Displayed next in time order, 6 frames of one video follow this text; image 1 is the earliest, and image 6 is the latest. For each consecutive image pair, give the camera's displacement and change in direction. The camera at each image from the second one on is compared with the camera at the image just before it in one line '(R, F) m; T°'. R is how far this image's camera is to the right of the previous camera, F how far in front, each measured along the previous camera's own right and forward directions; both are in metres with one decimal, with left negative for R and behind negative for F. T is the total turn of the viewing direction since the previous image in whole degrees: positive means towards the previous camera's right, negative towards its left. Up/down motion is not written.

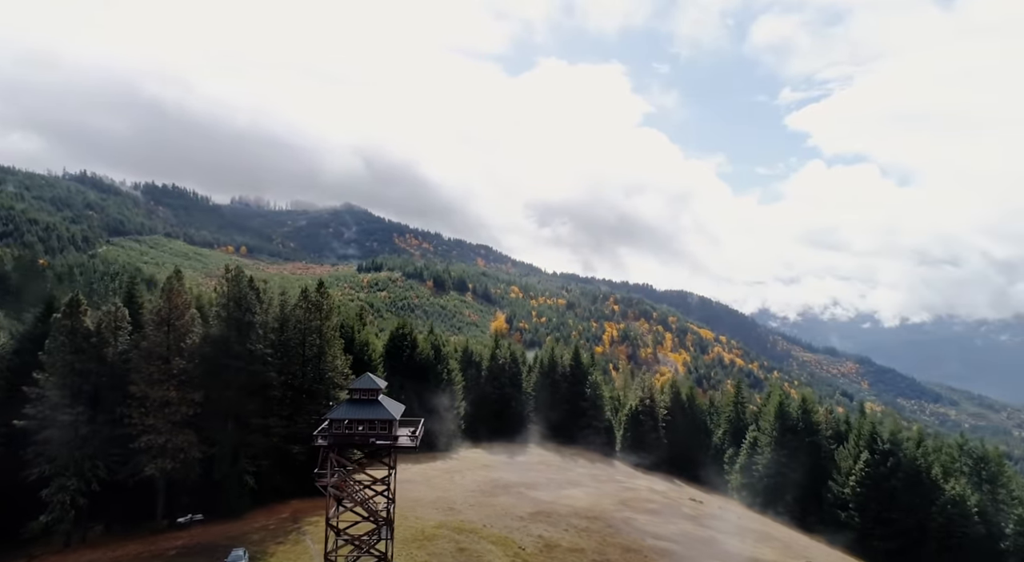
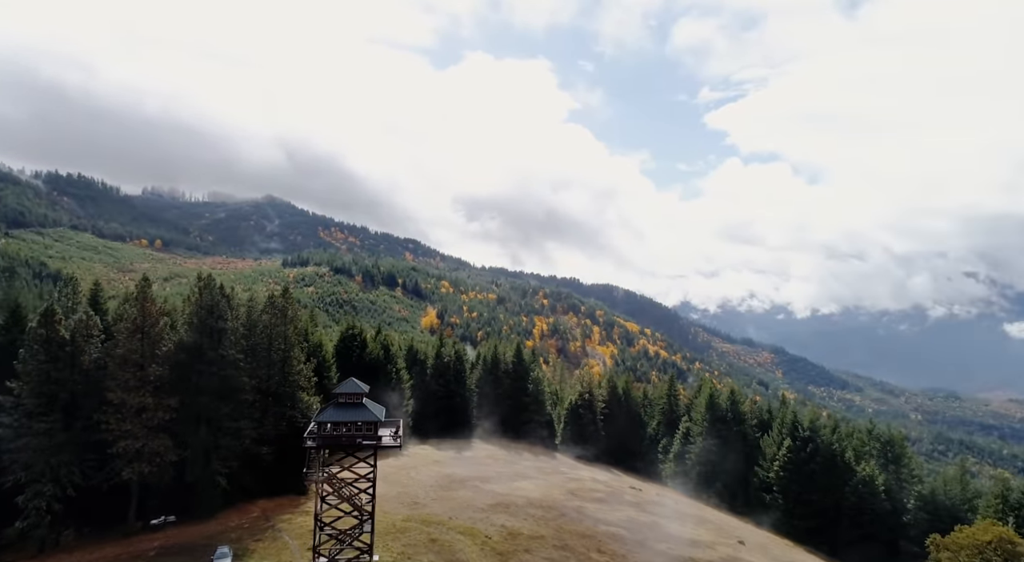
(-2.5, -2.8) m; +6°
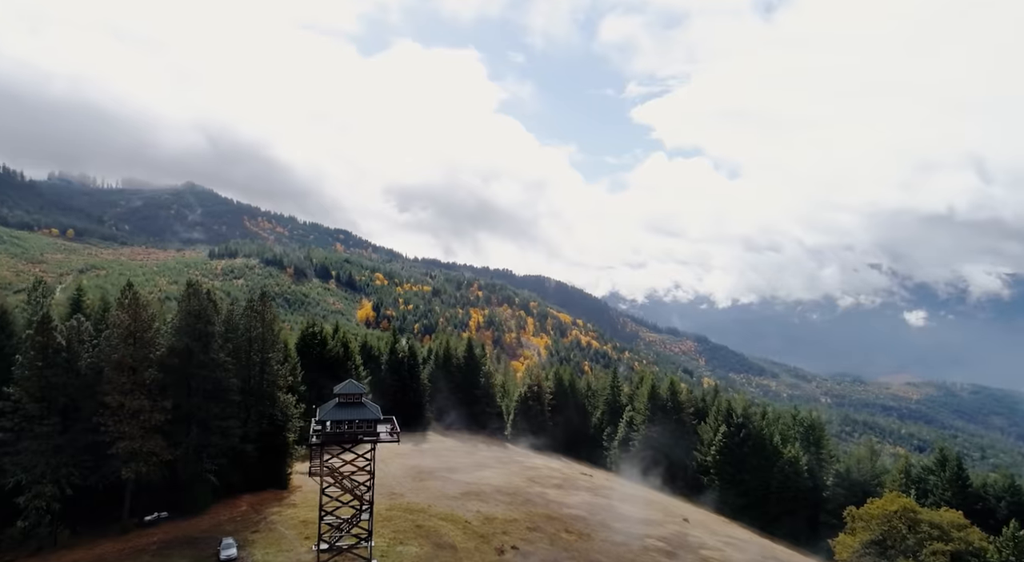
(-3.2, -3.8) m; +6°
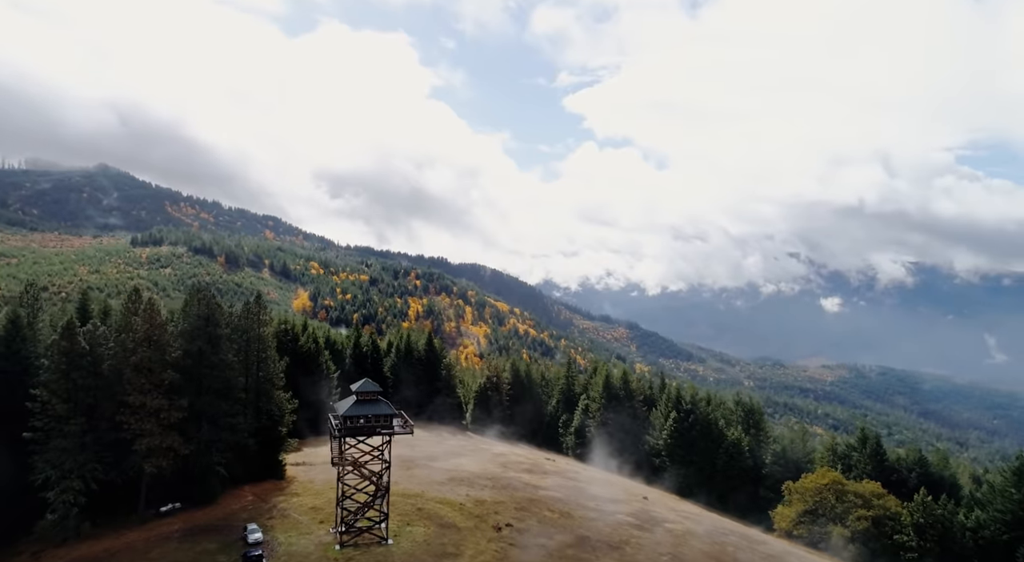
(-4.4, -4.6) m; +6°
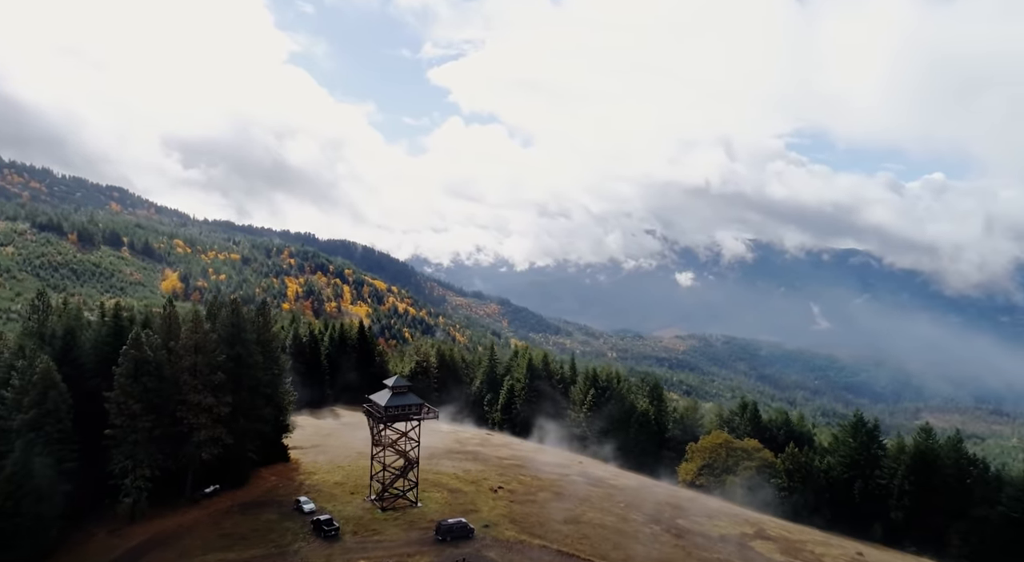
(-10.7, -10.3) m; +11°
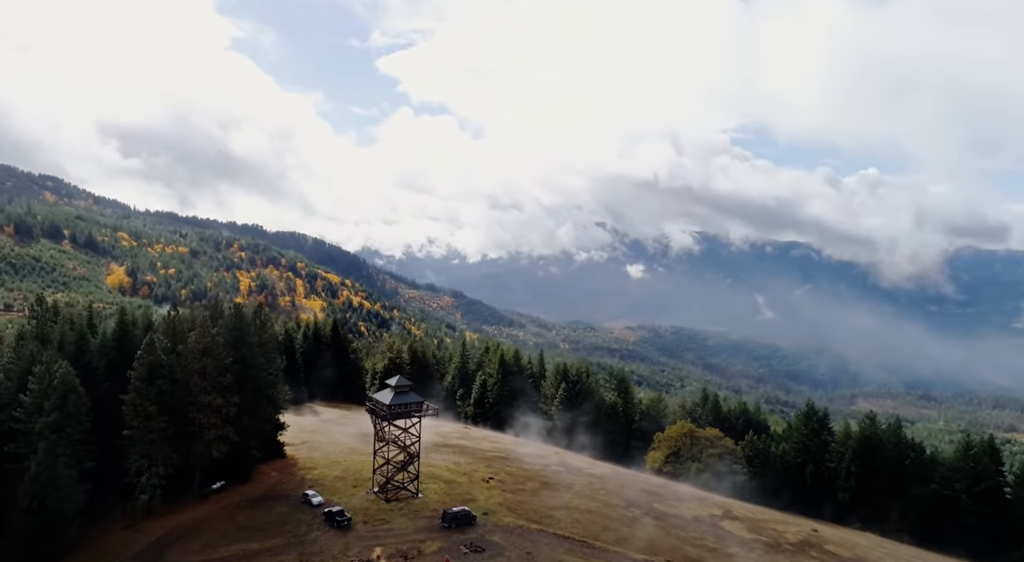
(-3.6, -3.9) m; +4°
